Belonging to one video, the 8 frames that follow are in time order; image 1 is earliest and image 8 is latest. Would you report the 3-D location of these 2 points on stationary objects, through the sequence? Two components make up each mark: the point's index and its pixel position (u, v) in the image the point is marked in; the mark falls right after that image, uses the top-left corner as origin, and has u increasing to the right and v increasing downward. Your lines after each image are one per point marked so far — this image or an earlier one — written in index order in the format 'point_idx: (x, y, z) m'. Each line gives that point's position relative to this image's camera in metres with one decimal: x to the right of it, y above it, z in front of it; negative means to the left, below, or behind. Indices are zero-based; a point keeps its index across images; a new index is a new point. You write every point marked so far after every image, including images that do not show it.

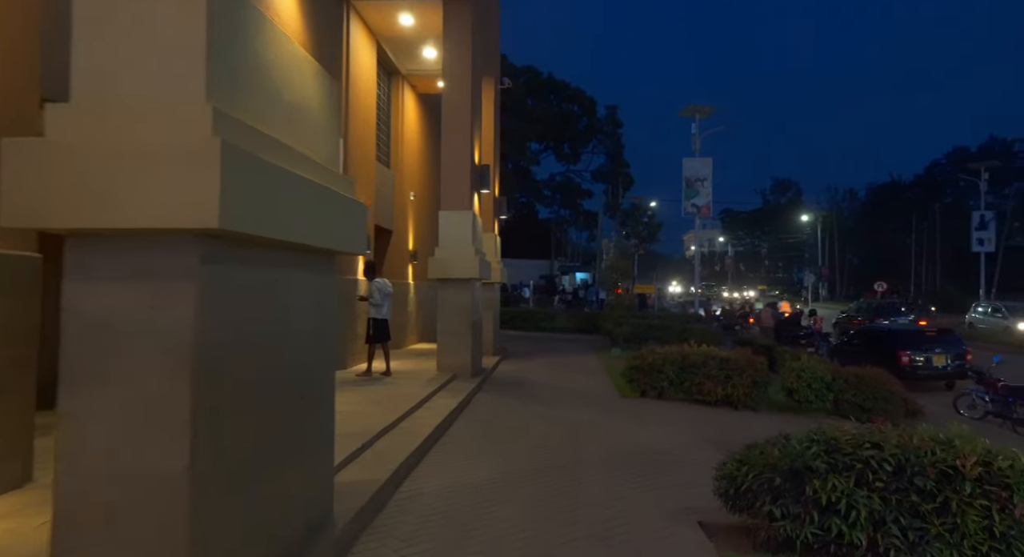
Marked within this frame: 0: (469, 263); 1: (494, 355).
0: (-0.9, +0.3, +13.1) m
1: (-0.6, -2.2, +17.9) m
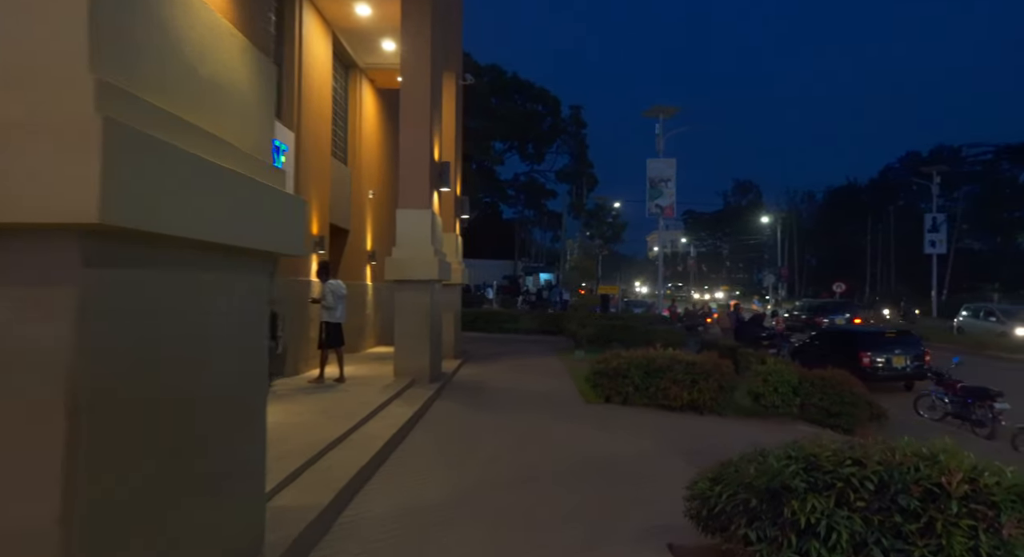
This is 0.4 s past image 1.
0: (-1.7, +0.3, +12.6) m
1: (-1.6, -2.3, +17.4) m
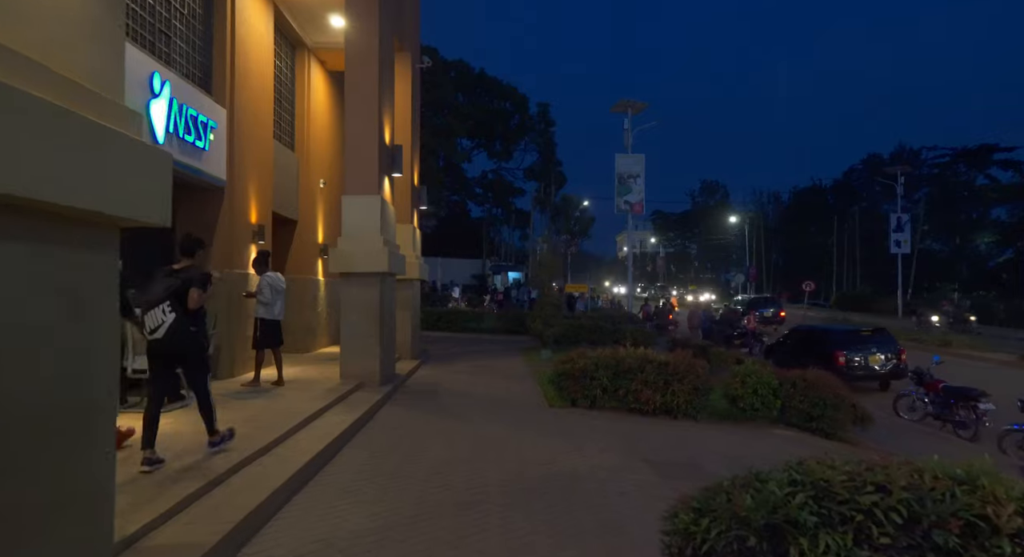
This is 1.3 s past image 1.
0: (-2.5, +0.4, +11.4) m
1: (-2.6, -2.1, +16.2) m
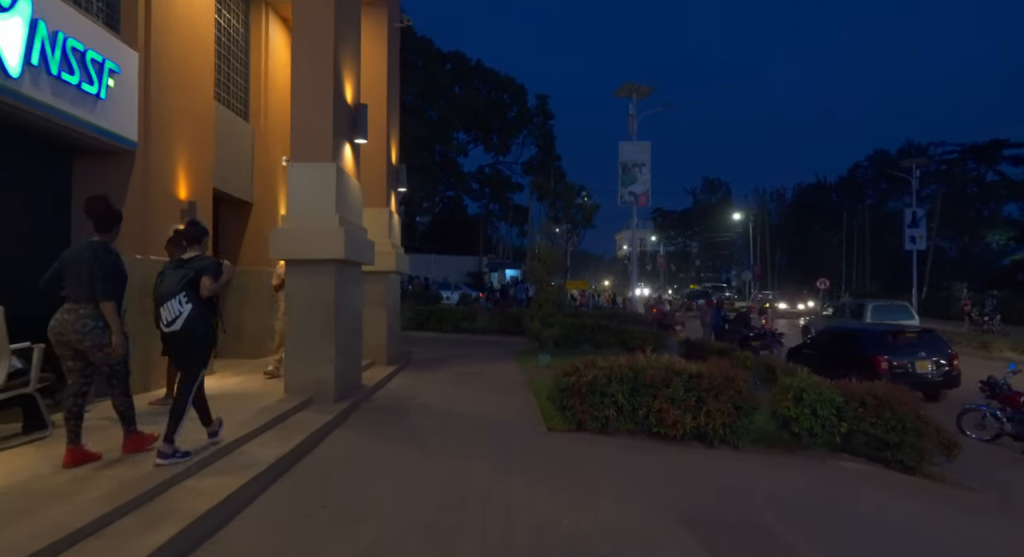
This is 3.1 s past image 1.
0: (-2.7, +0.6, +9.0) m
1: (-2.8, -2.0, +13.8) m
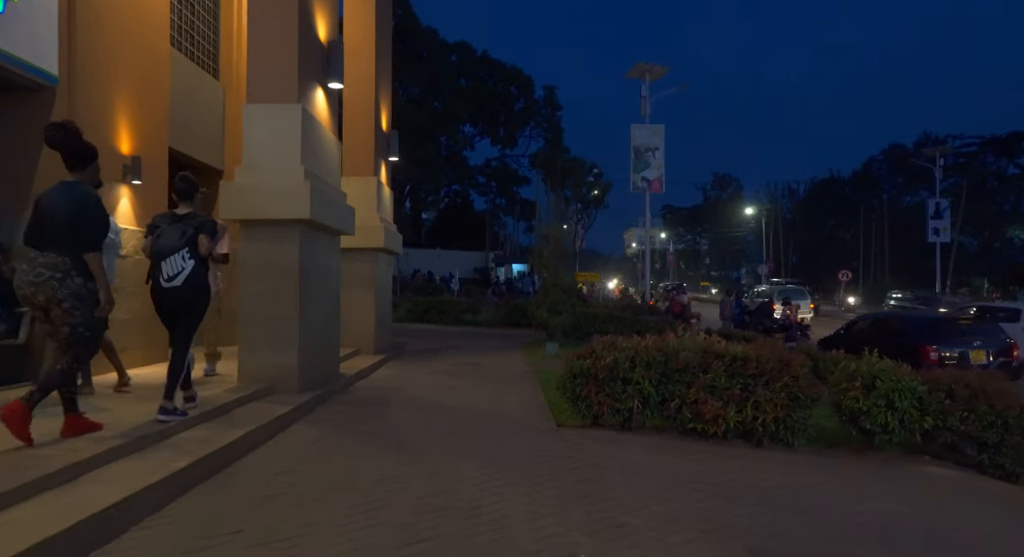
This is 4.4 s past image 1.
0: (-2.7, +1.0, +7.5) m
1: (-2.7, -1.5, +12.3) m
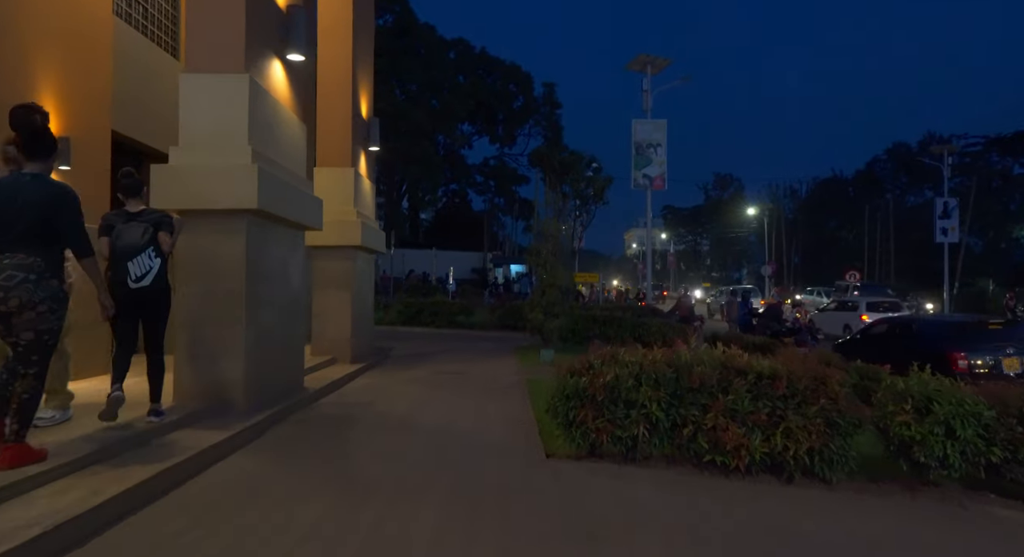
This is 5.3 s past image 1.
0: (-2.8, +1.0, +6.3) m
1: (-2.9, -1.5, +11.1) m
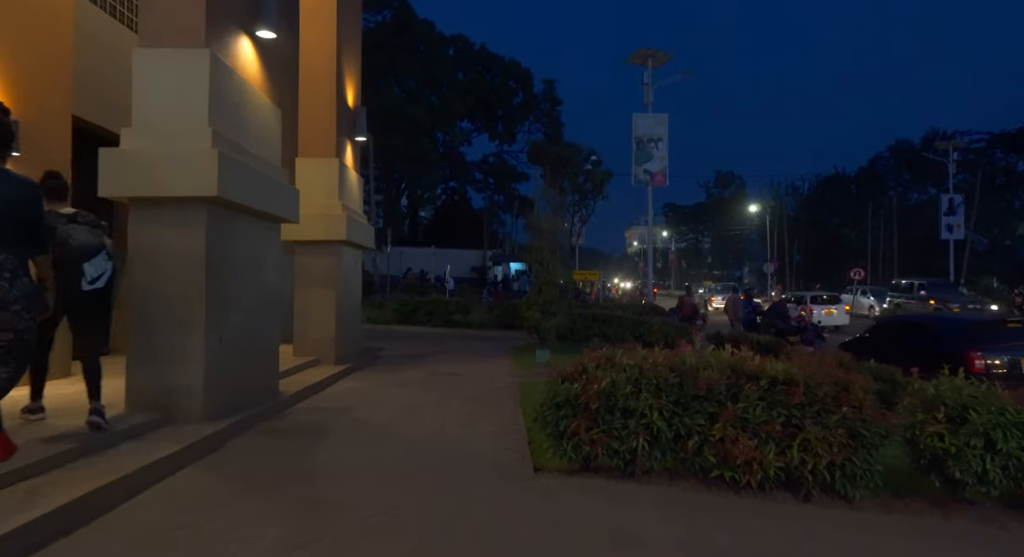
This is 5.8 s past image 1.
0: (-3.0, +1.1, +5.7) m
1: (-3.0, -1.5, +10.6) m
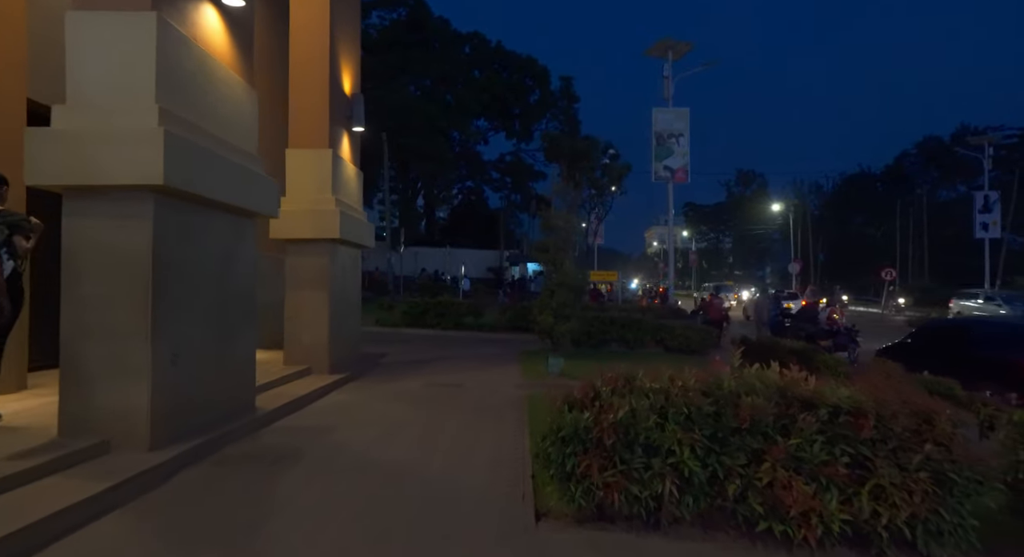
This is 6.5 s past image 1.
0: (-3.0, +1.1, +4.9) m
1: (-2.9, -1.5, +9.7) m
